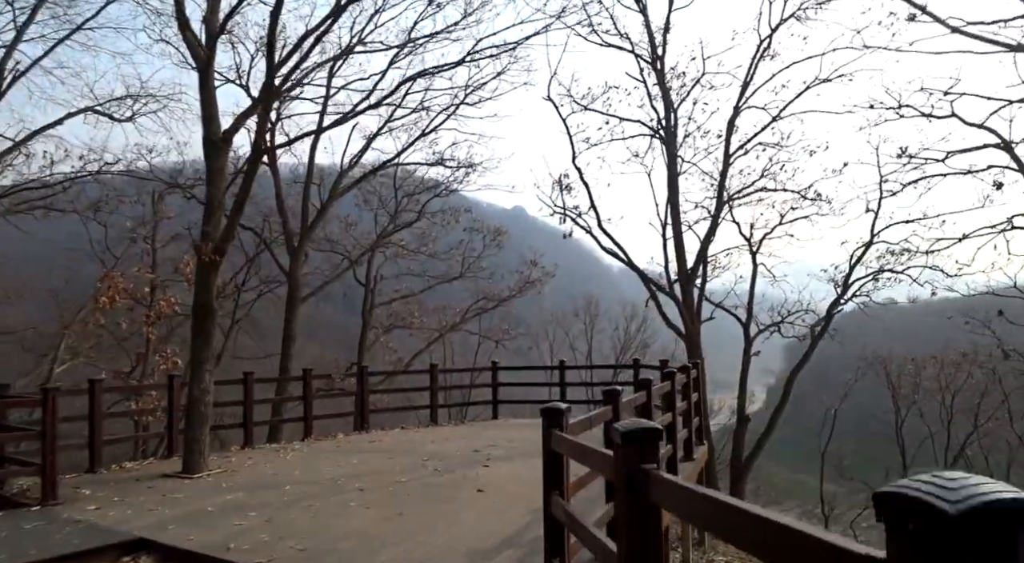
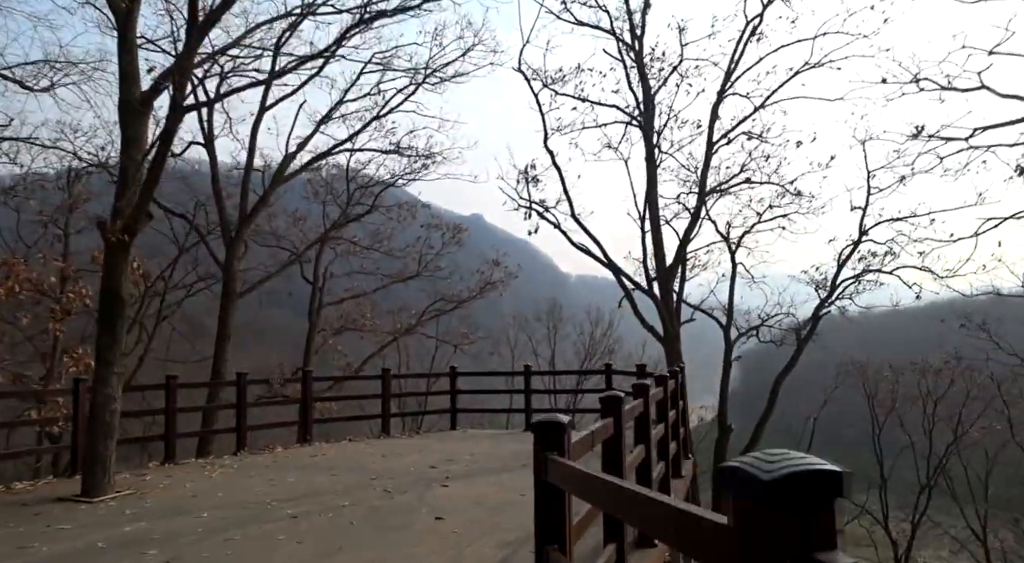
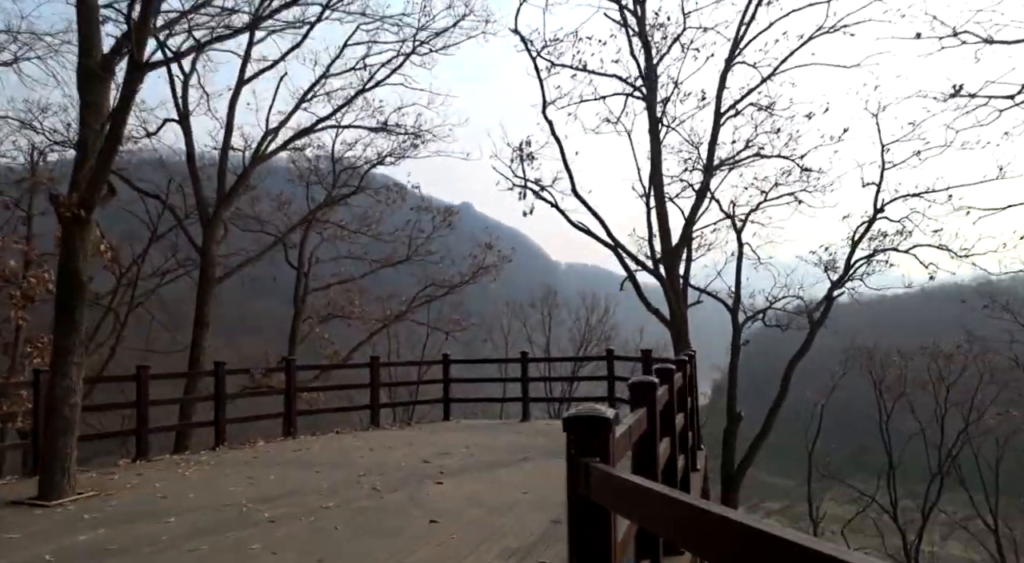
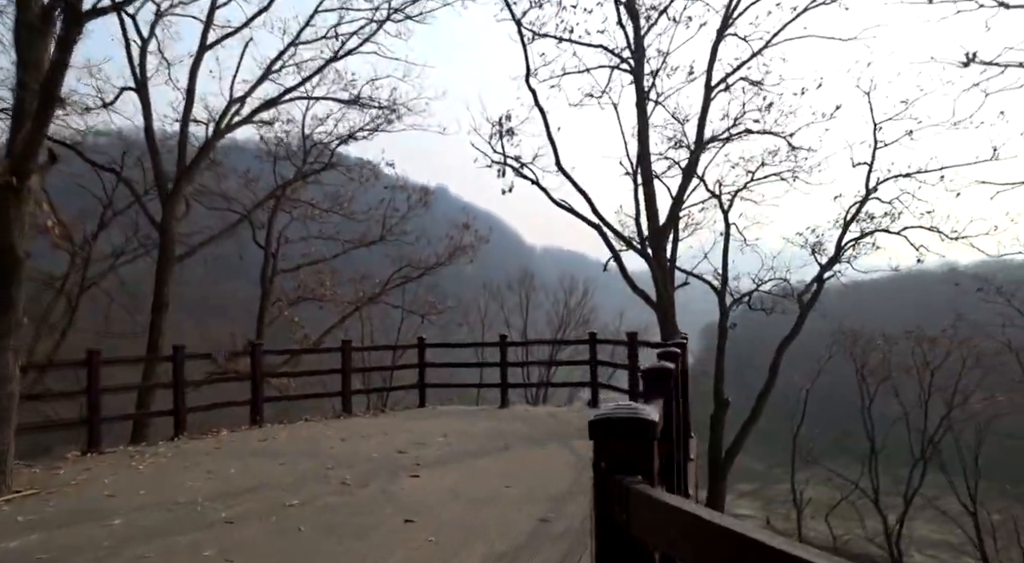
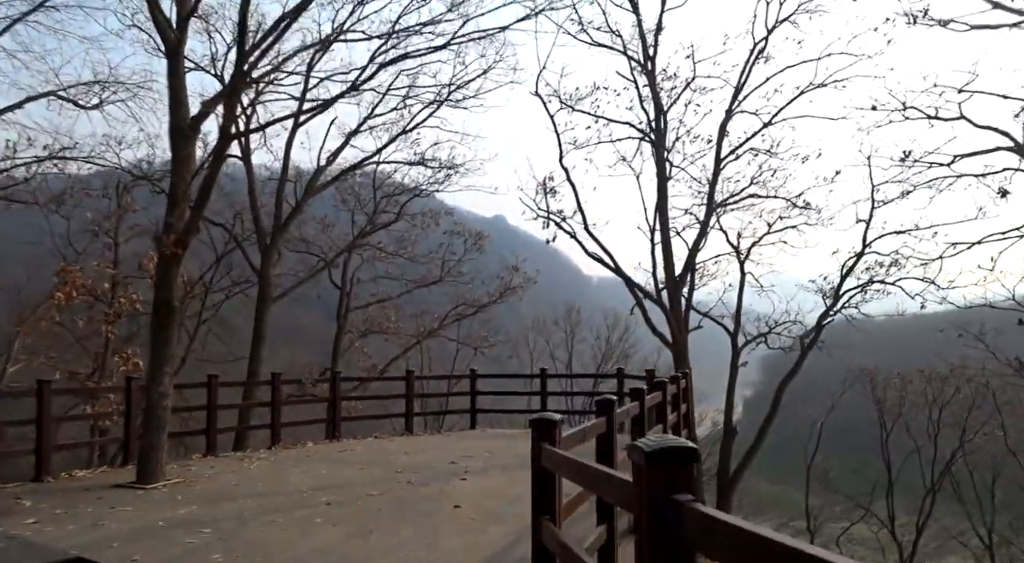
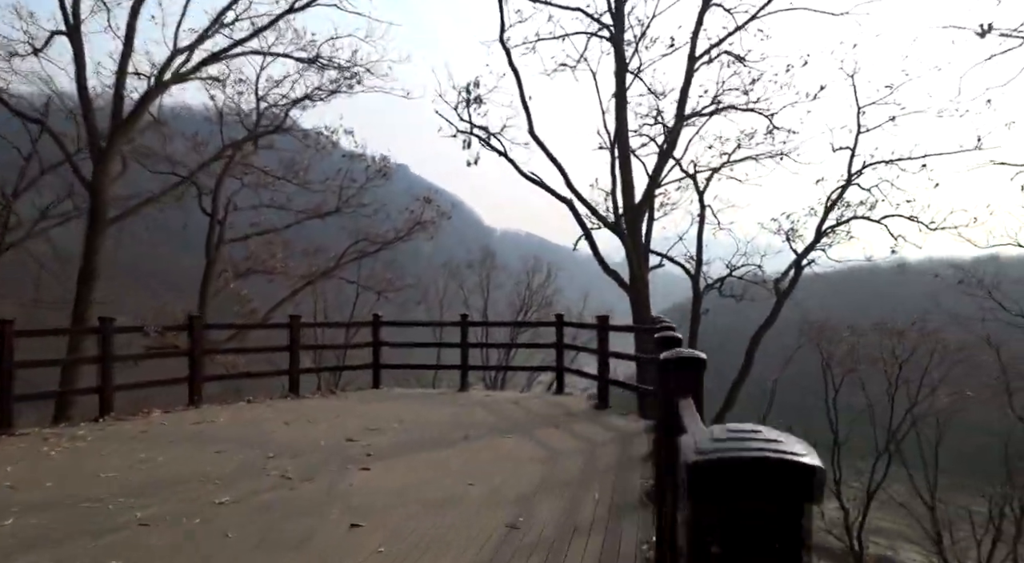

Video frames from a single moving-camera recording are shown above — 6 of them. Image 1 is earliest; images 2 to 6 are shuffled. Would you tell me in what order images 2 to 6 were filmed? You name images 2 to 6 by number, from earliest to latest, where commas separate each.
5, 2, 3, 4, 6
